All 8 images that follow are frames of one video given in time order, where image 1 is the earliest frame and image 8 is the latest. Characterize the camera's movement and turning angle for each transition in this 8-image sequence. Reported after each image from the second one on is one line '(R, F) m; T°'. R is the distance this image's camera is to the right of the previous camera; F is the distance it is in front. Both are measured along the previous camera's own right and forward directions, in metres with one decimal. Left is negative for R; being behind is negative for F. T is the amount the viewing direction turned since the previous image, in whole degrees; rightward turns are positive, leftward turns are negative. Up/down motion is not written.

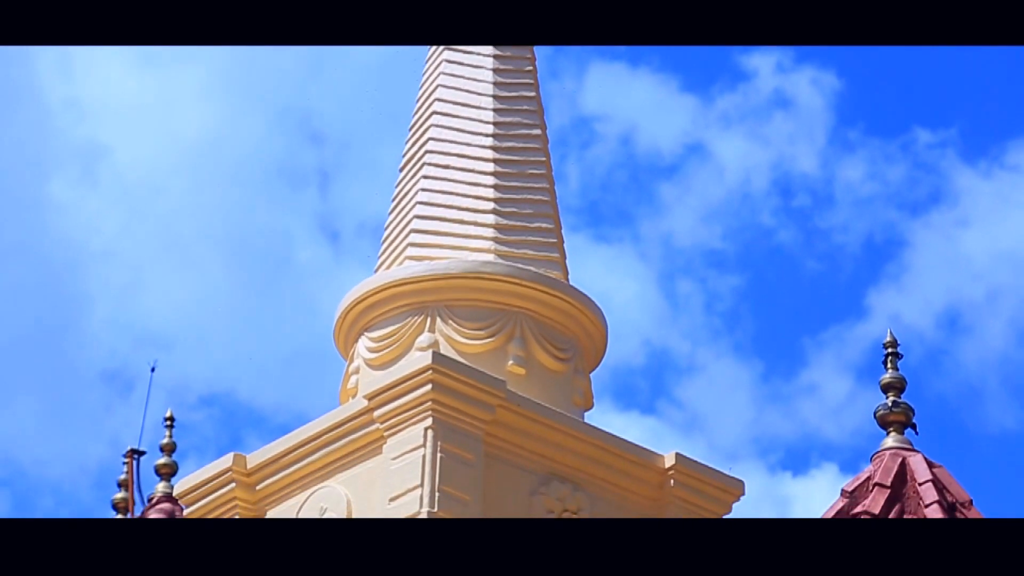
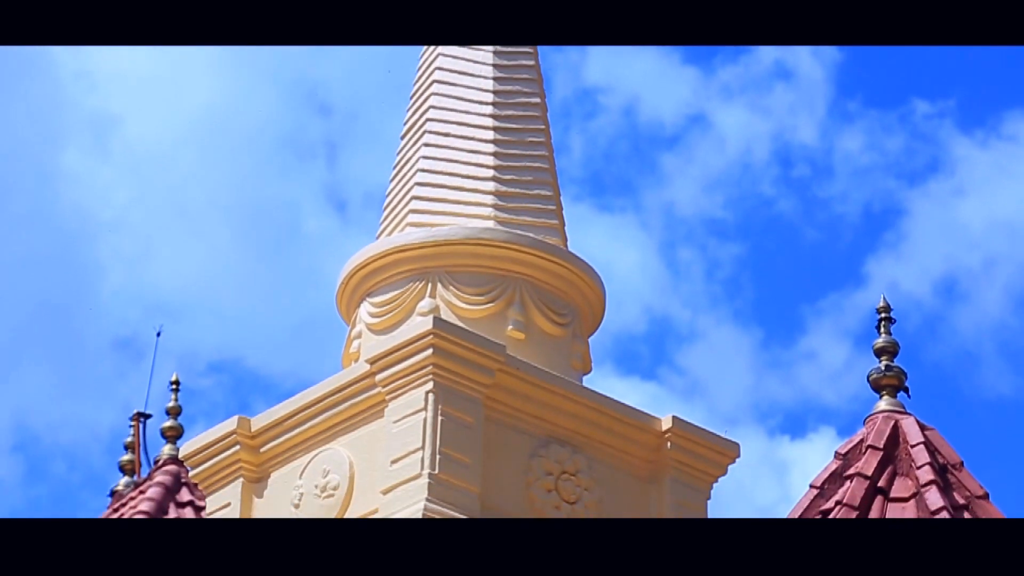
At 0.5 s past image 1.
(+0.1, -0.1) m; 0°
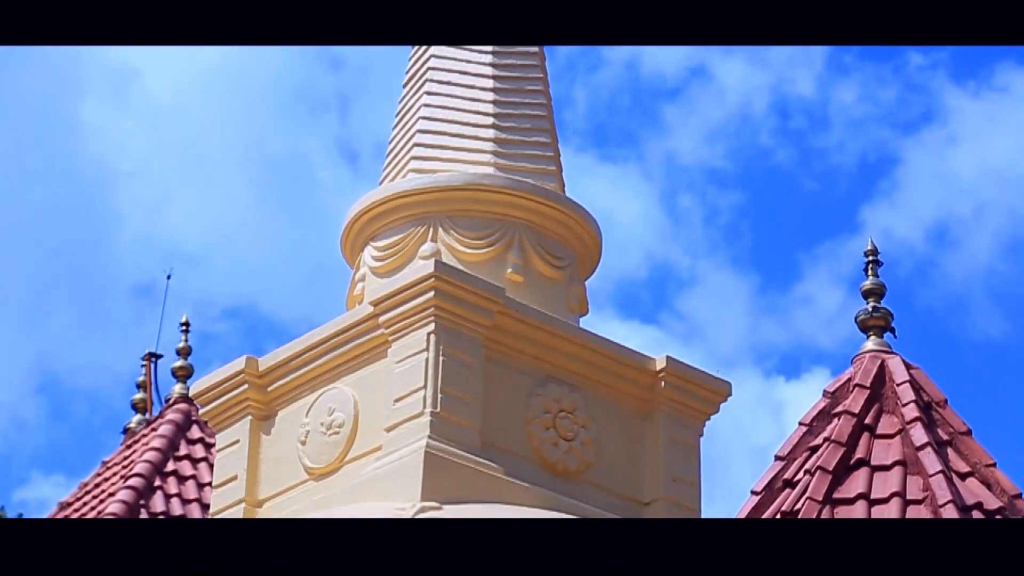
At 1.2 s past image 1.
(+0.1, -0.3) m; 0°
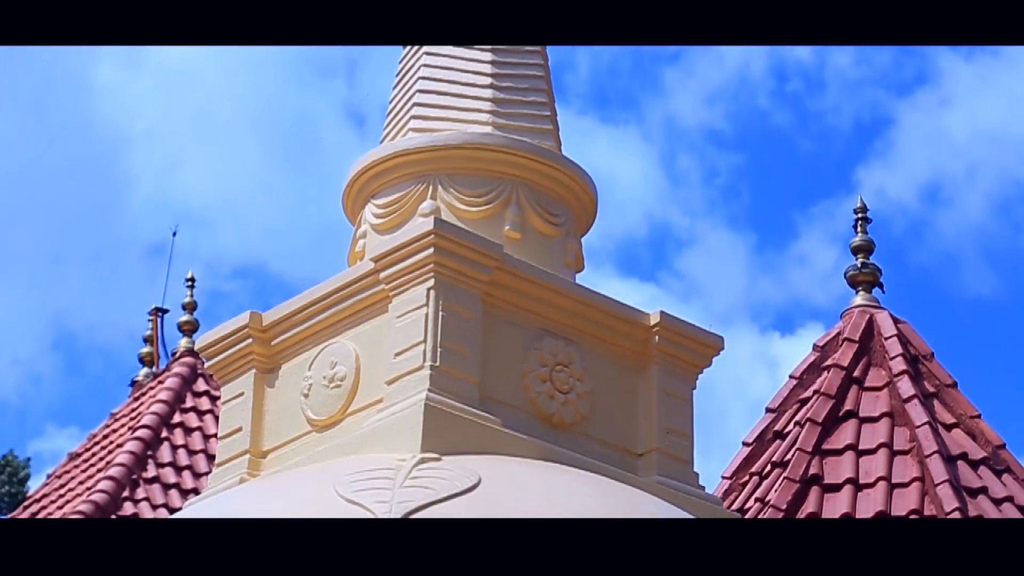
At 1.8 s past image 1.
(+0.1, -0.2) m; 0°
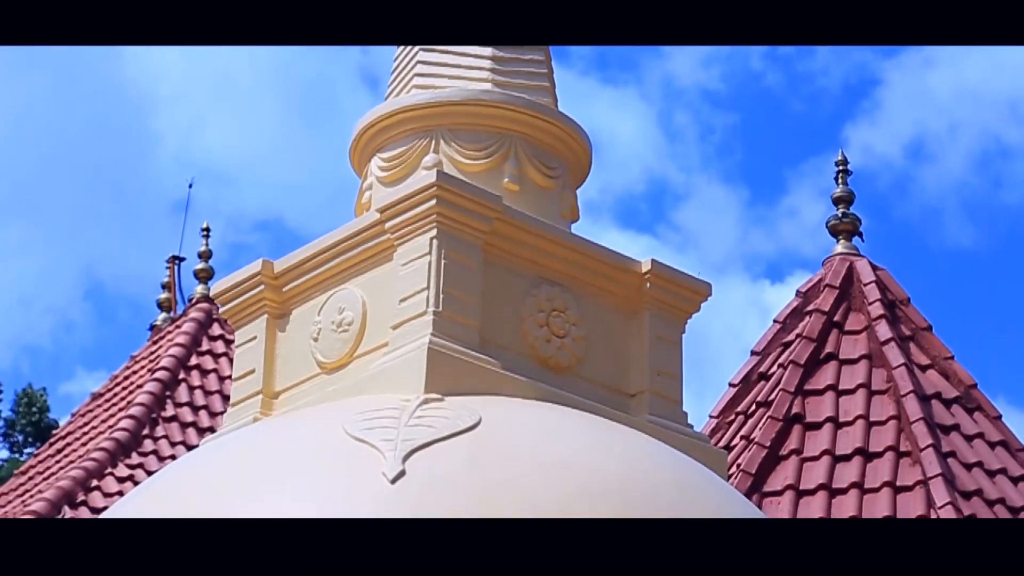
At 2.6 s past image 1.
(0.0, -0.4) m; 0°
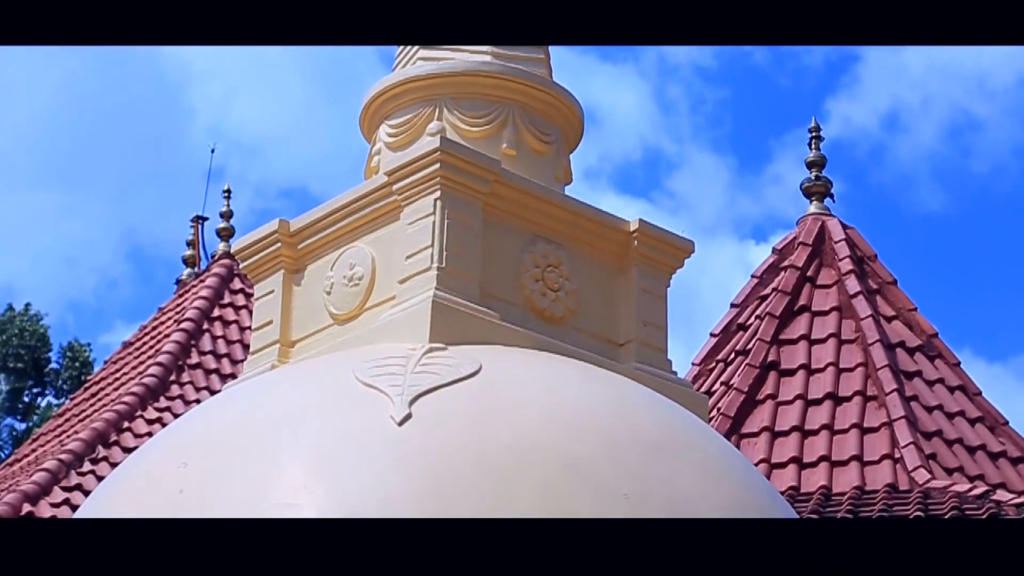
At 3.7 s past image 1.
(0.0, -0.7) m; 0°
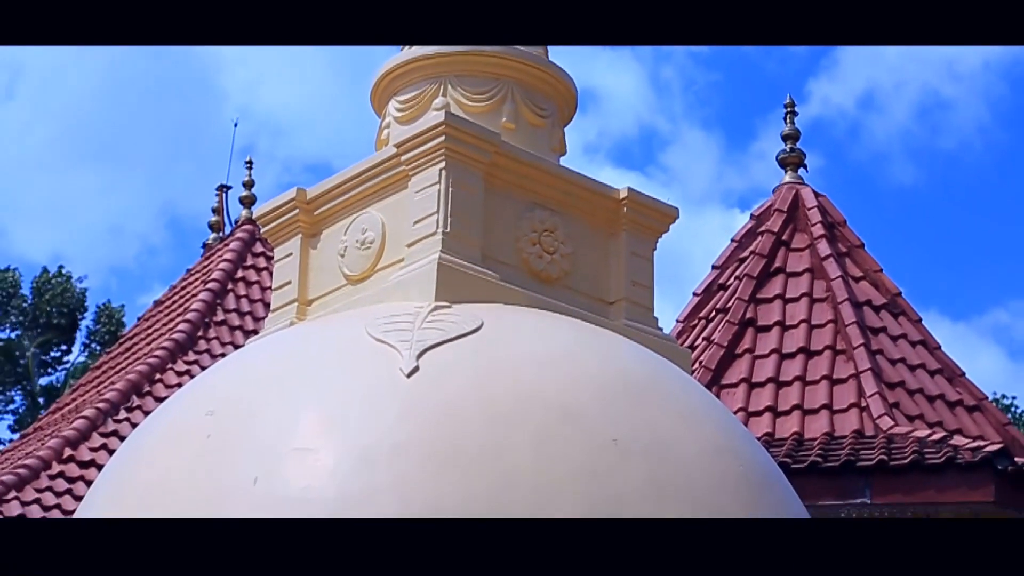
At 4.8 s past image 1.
(0.0, -0.8) m; 0°
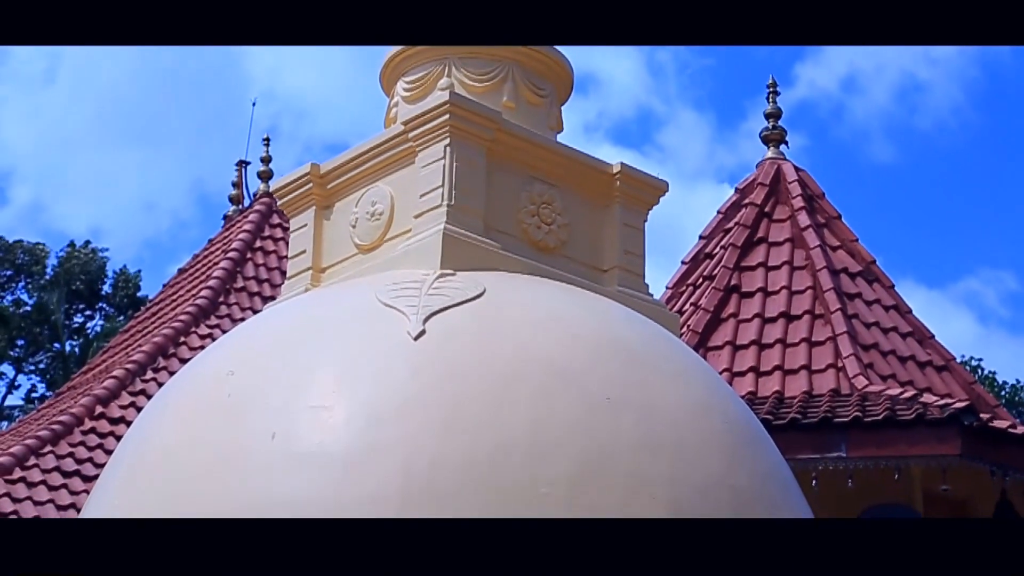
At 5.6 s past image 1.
(0.0, -0.7) m; 0°
